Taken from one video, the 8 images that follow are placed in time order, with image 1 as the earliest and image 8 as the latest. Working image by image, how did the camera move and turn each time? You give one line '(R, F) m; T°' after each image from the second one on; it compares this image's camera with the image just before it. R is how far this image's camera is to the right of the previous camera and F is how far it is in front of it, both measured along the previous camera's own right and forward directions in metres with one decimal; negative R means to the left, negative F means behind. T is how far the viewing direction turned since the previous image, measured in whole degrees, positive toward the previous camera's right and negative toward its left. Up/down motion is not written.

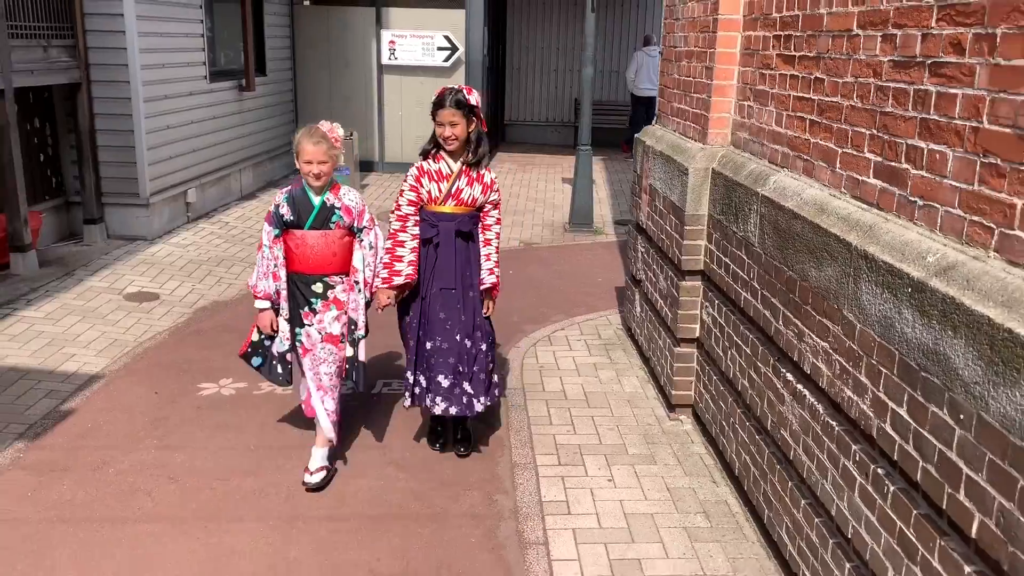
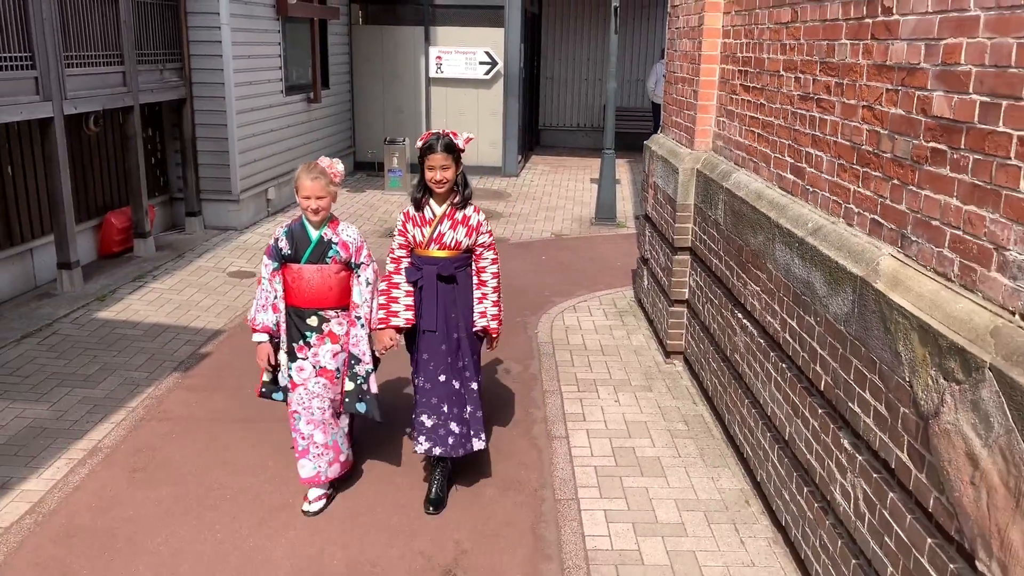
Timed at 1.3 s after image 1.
(0.0, -1.3) m; -2°
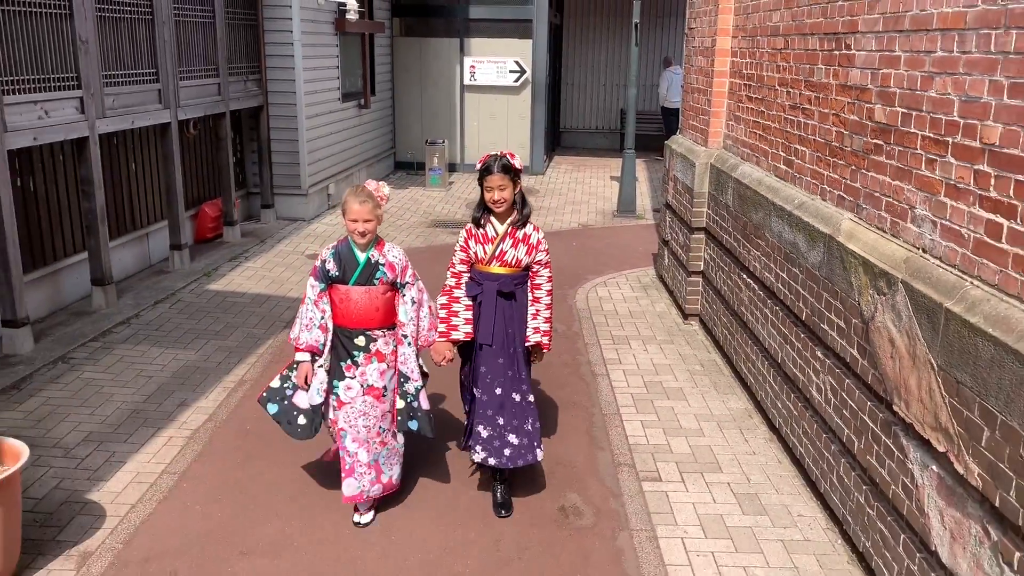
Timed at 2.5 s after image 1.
(-0.3, -1.2) m; -1°
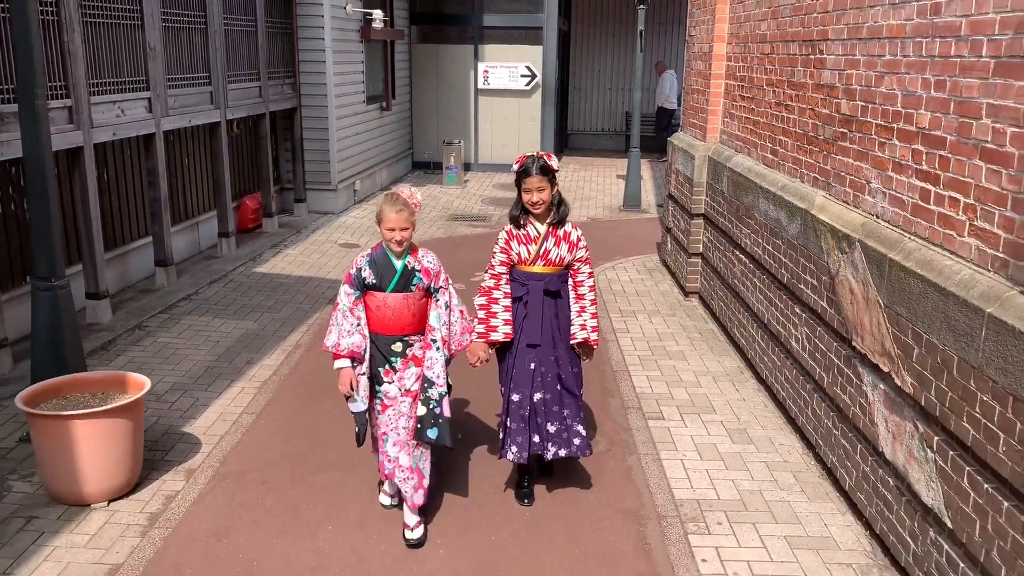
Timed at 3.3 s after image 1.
(-0.1, -0.8) m; 0°
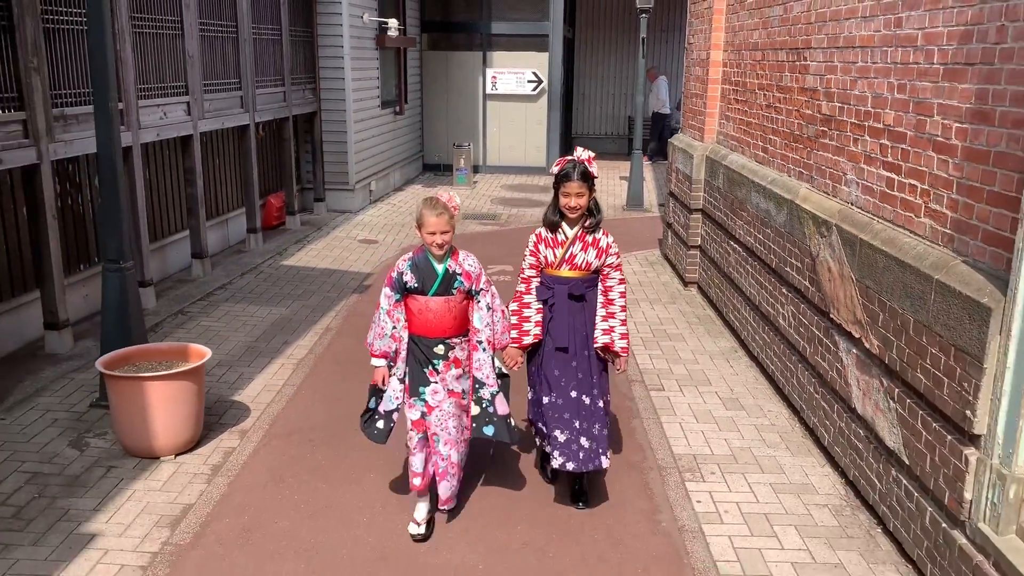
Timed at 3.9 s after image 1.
(-0.1, -0.5) m; 0°
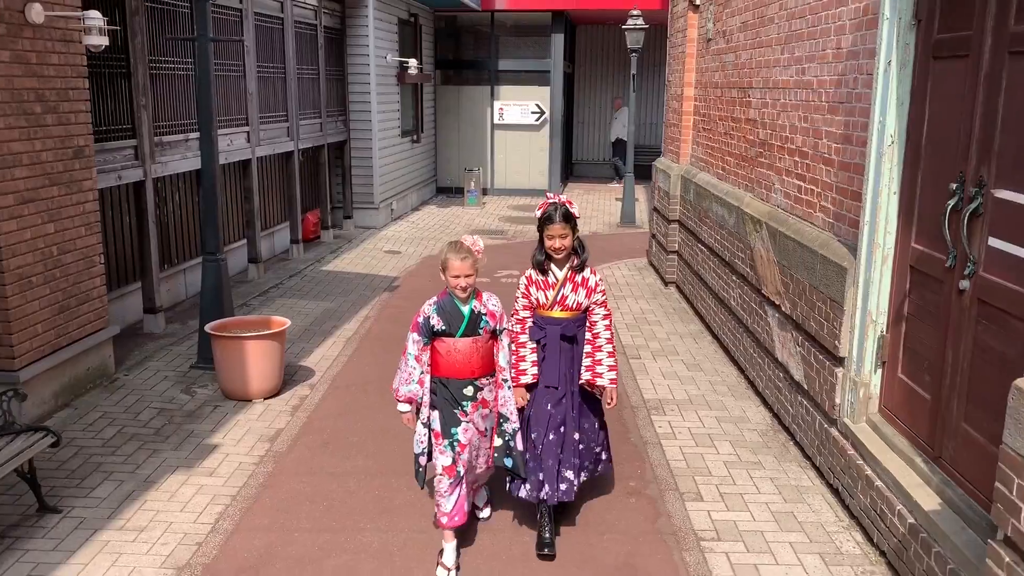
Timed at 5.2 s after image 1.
(0.0, -1.4) m; 0°
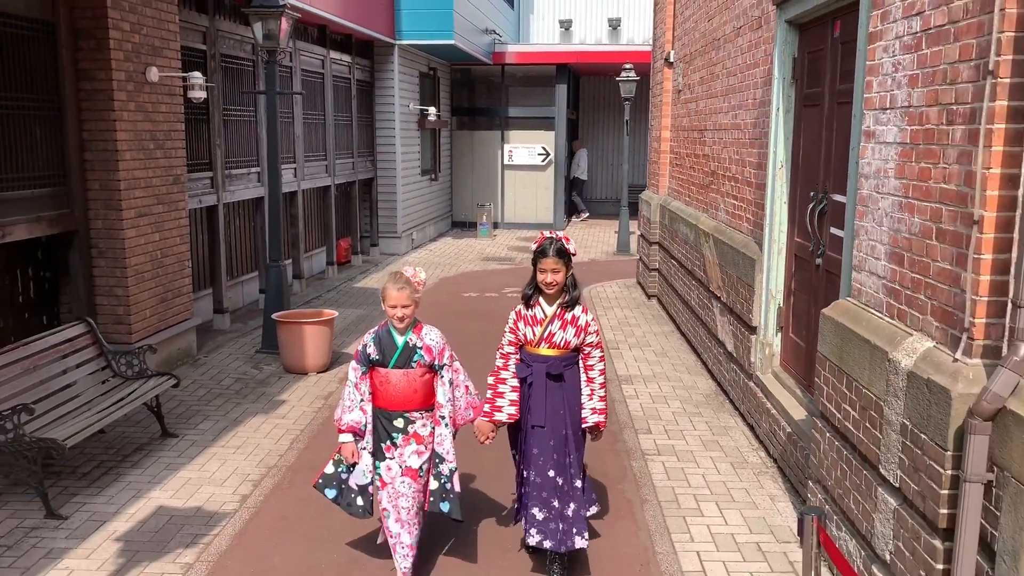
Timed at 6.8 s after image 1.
(+0.1, -1.6) m; -1°
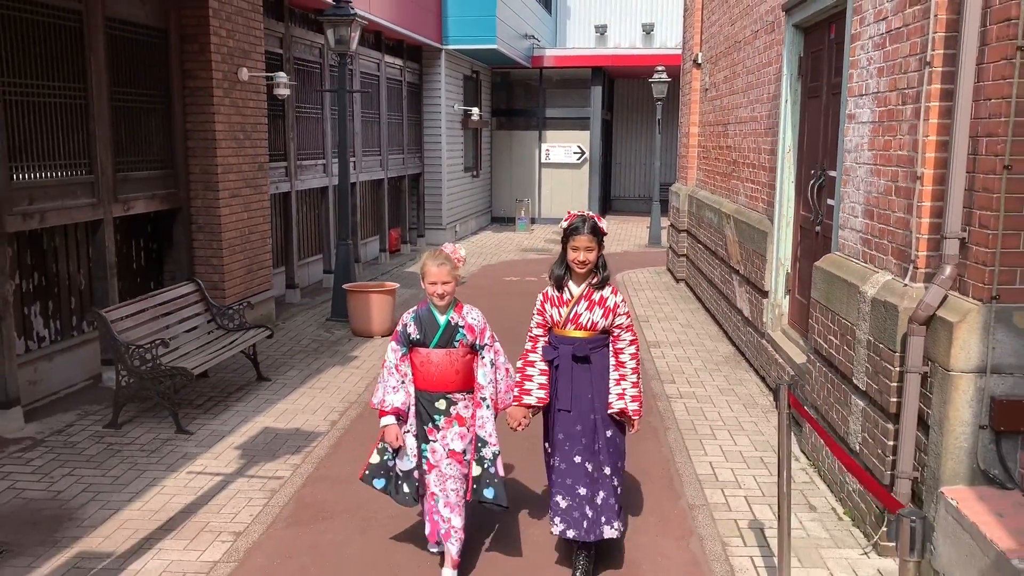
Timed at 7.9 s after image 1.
(-0.1, -1.0) m; -2°
